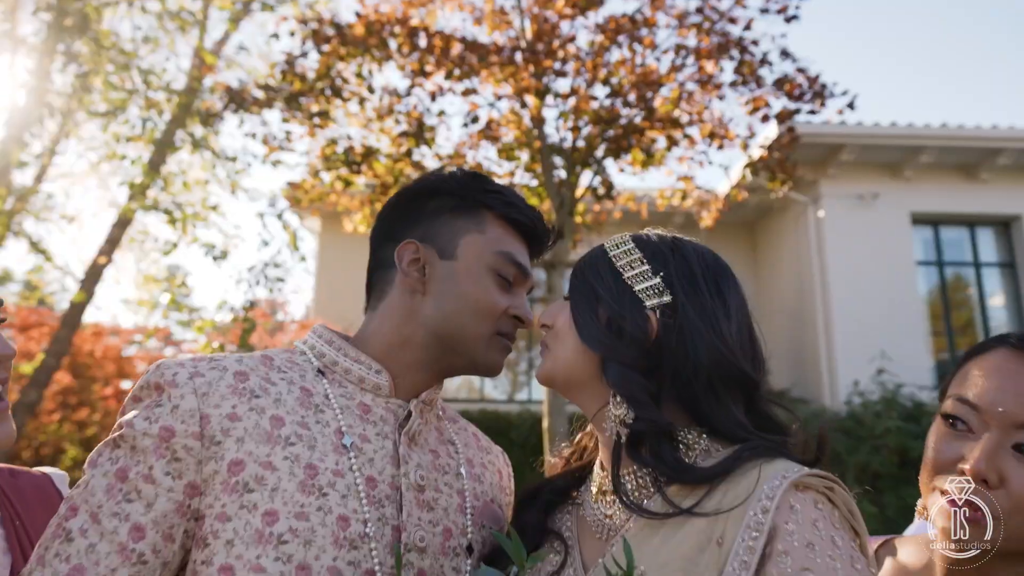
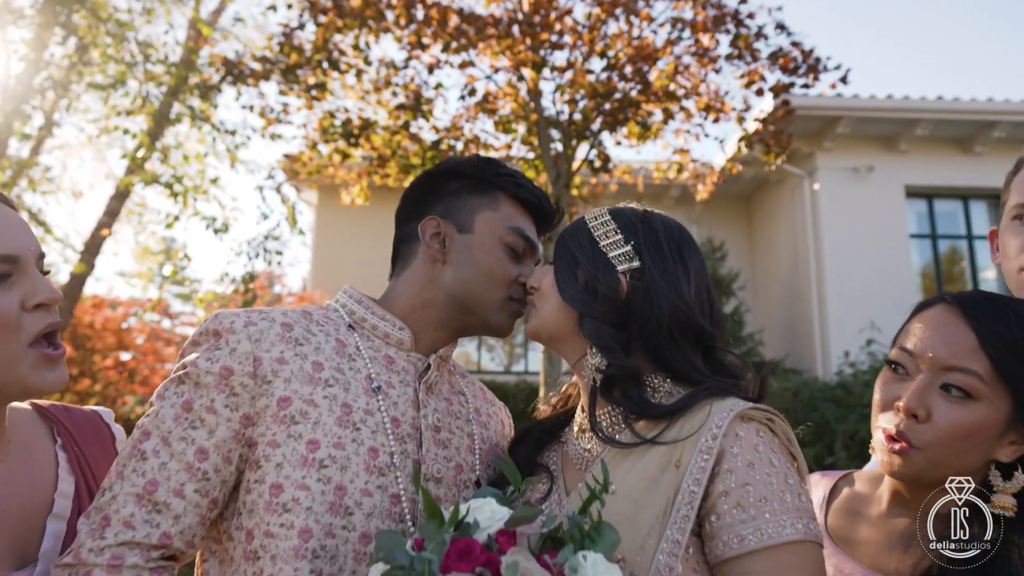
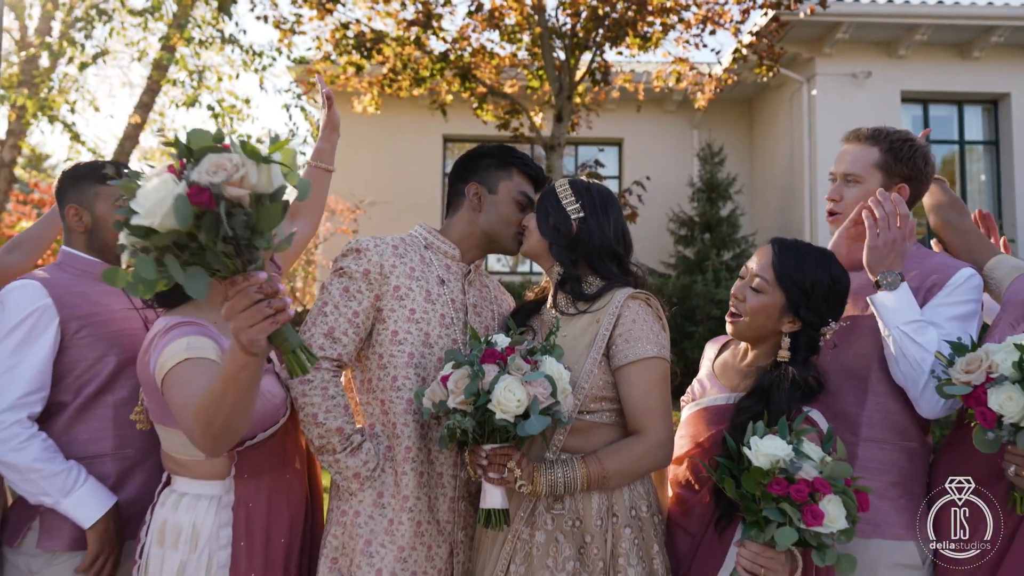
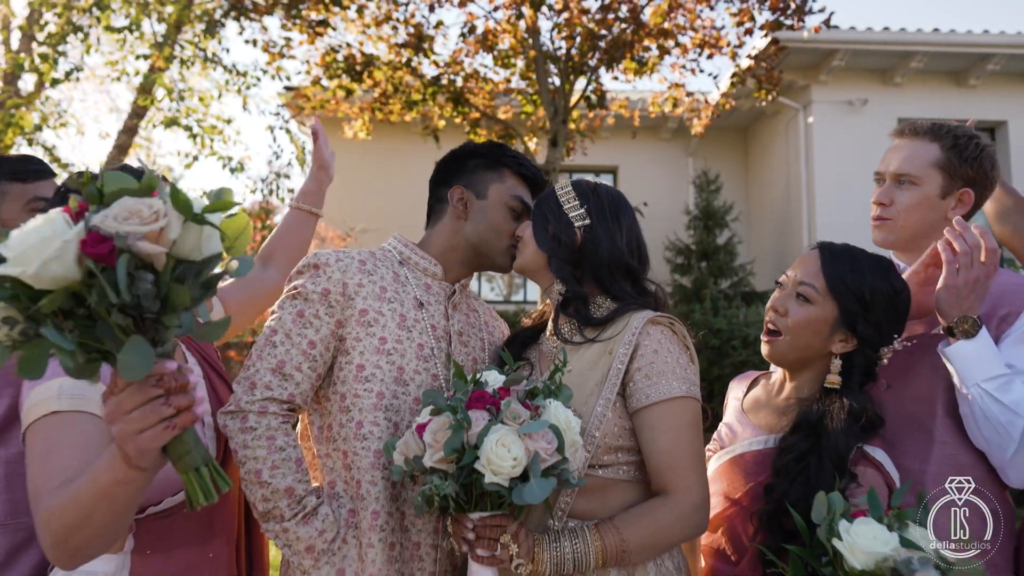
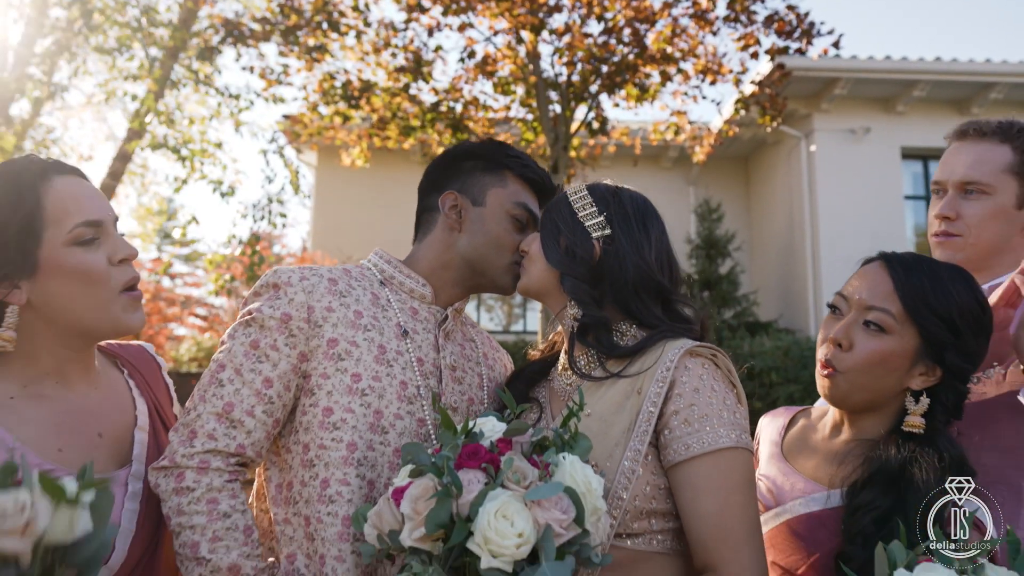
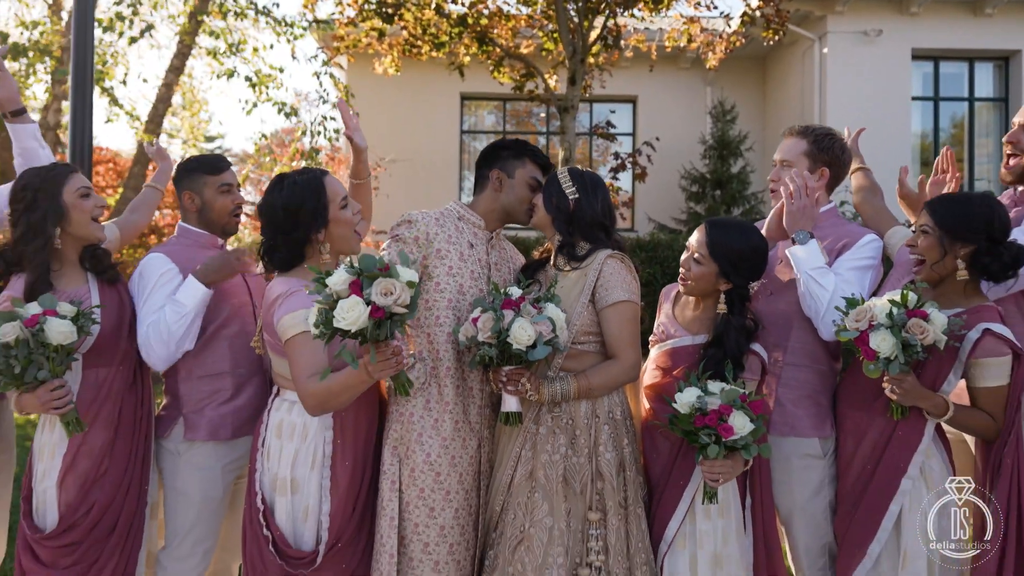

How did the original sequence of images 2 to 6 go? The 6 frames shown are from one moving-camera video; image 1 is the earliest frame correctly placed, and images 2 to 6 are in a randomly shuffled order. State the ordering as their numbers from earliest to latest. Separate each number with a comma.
2, 5, 4, 3, 6
